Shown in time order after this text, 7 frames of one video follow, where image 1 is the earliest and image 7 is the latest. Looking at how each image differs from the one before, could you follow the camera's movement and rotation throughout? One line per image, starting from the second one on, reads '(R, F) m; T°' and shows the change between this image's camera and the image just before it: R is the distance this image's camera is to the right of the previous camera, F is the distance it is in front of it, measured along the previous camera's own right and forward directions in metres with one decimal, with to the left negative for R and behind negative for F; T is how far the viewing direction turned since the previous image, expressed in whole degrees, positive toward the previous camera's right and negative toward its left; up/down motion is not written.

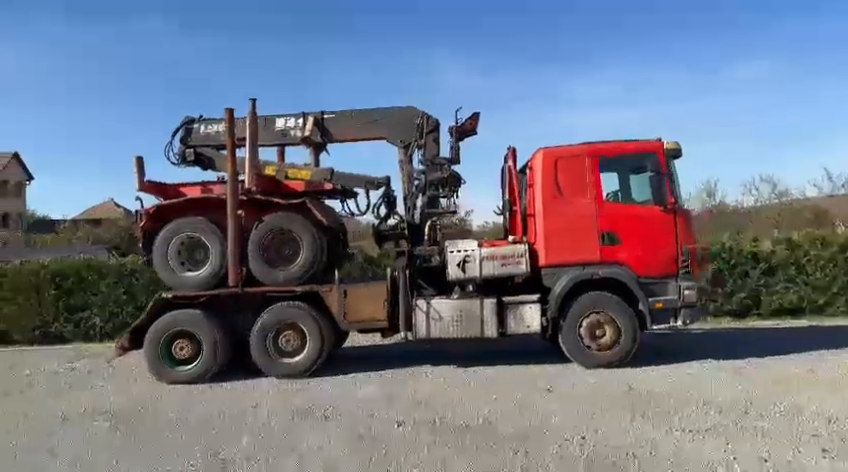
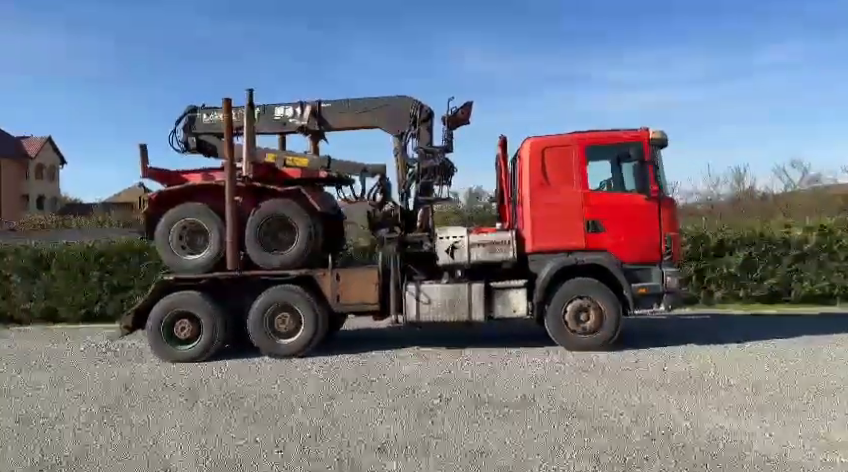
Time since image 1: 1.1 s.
(+0.3, -0.3) m; -1°
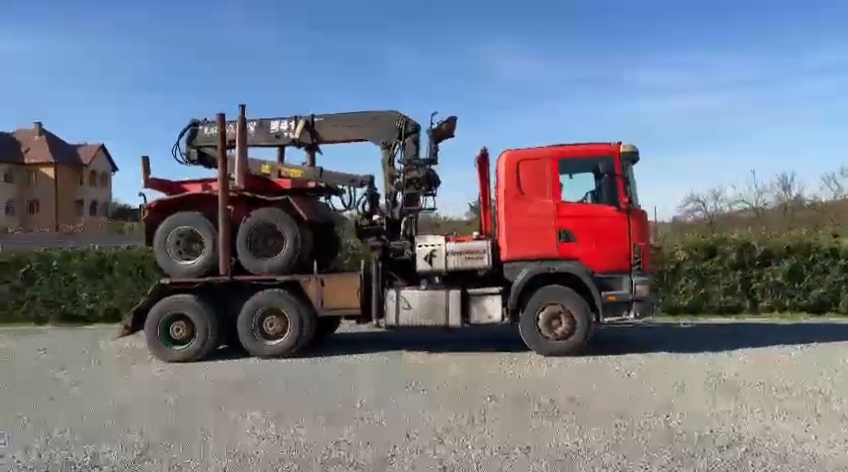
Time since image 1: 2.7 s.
(+0.7, -0.4) m; -3°
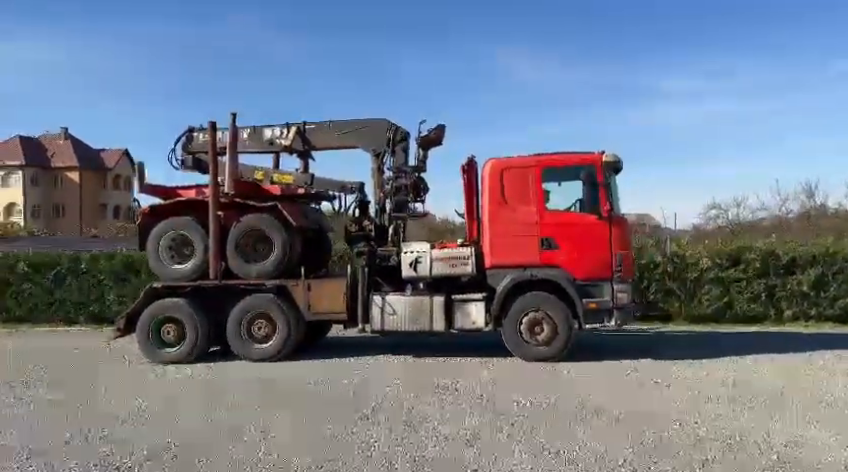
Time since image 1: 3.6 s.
(+0.4, -0.1) m; -1°
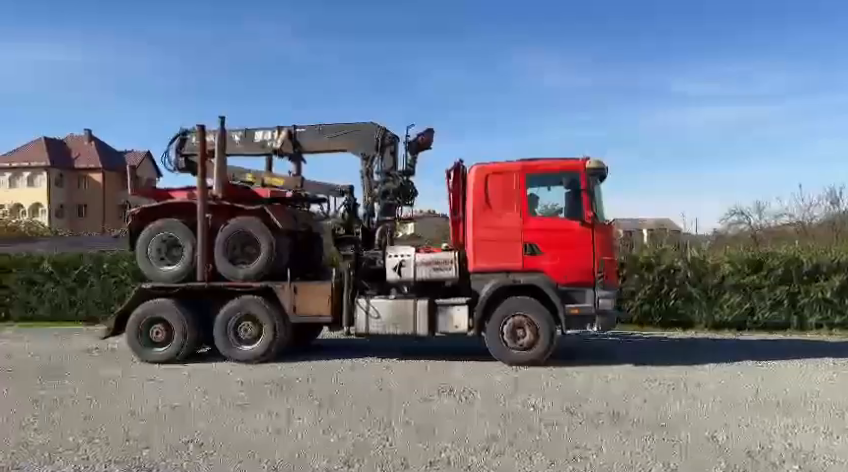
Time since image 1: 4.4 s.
(+0.4, 0.0) m; -1°
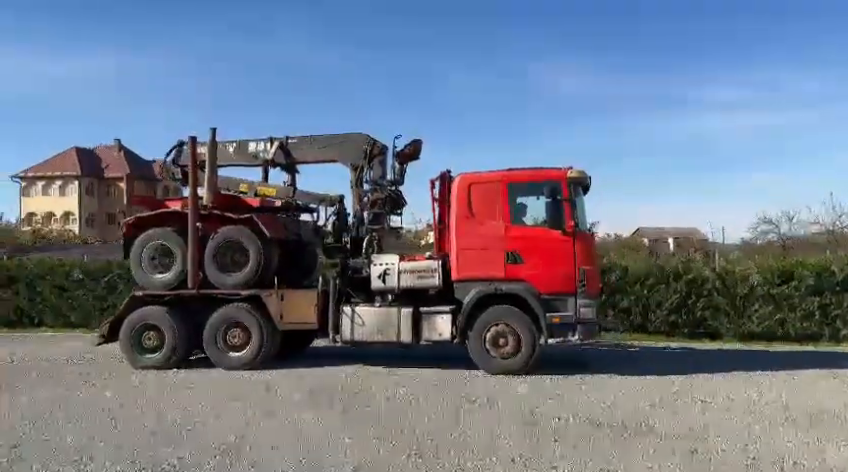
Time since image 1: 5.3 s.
(+0.5, -0.1) m; -2°
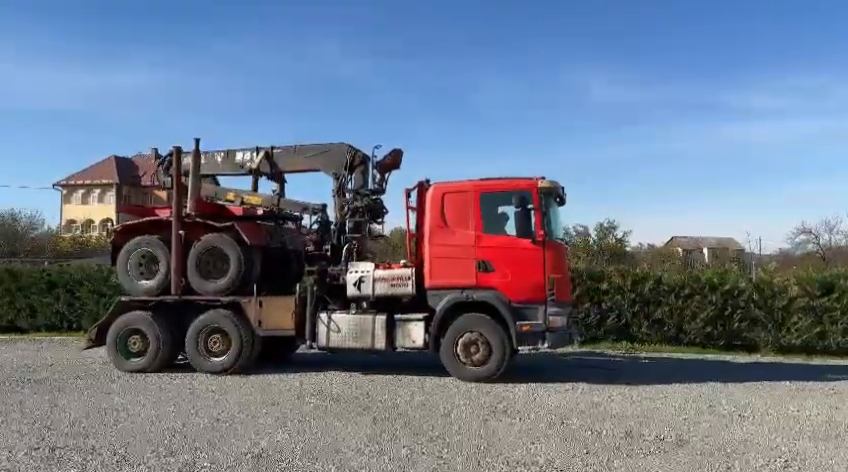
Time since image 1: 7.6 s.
(+0.7, -0.1) m; -2°
